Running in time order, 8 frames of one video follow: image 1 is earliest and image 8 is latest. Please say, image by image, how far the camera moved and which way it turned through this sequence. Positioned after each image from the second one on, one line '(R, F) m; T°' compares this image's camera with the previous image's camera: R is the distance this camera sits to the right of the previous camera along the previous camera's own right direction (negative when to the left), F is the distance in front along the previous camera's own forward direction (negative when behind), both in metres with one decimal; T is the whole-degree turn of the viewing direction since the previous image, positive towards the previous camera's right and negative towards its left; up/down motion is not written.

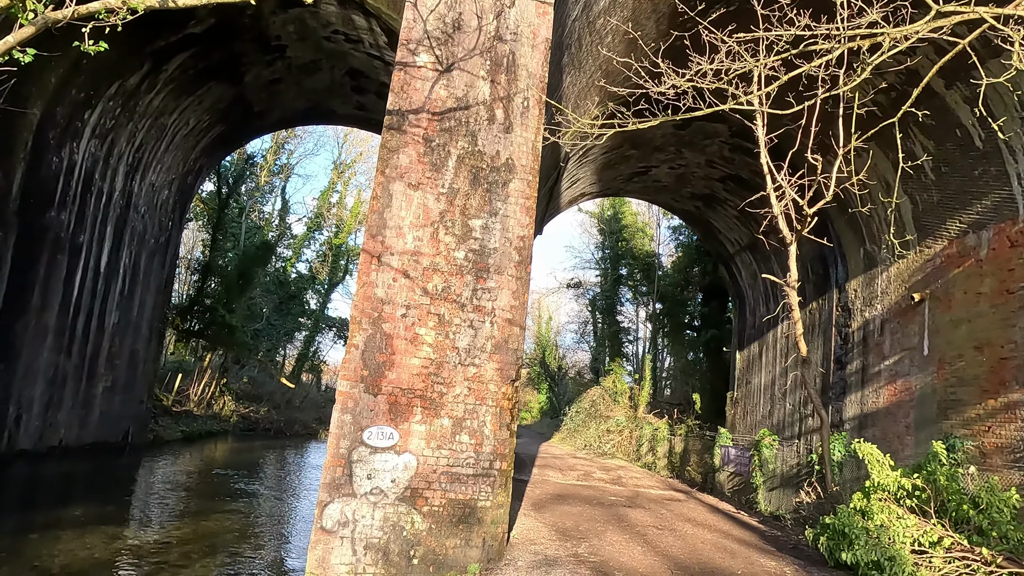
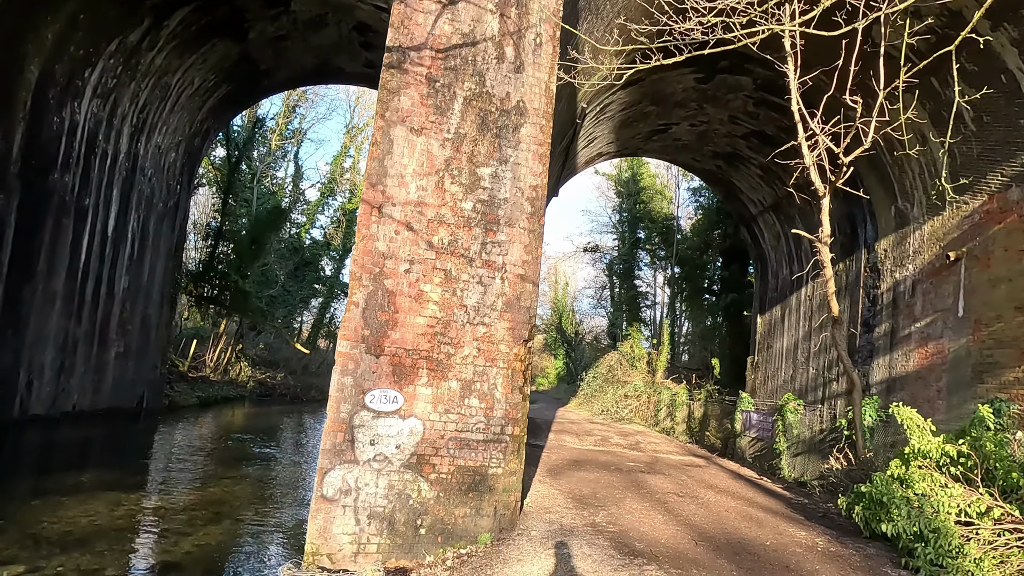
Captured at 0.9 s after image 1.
(0.0, +0.4) m; -1°
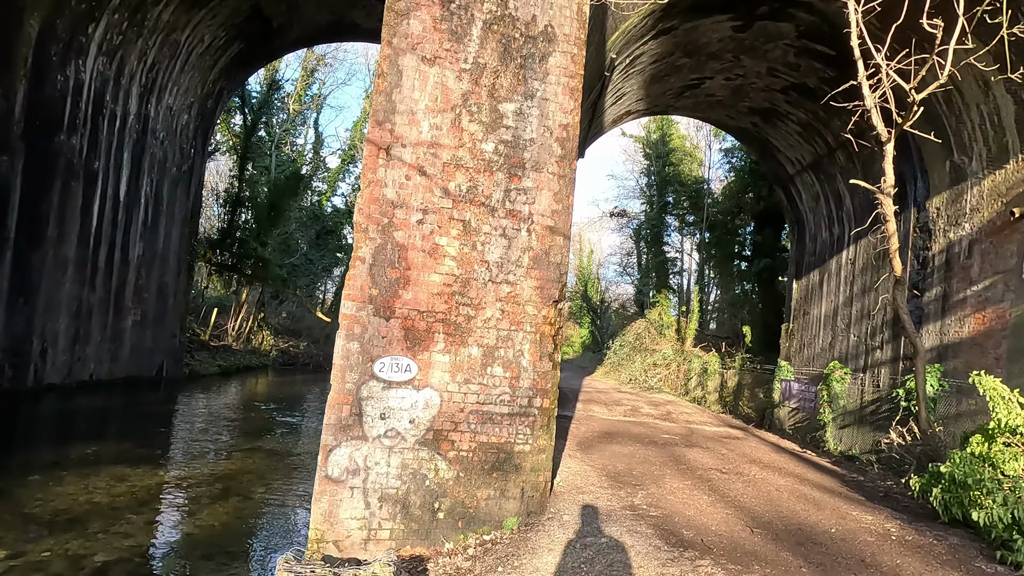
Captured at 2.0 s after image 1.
(0.0, +0.6) m; -2°
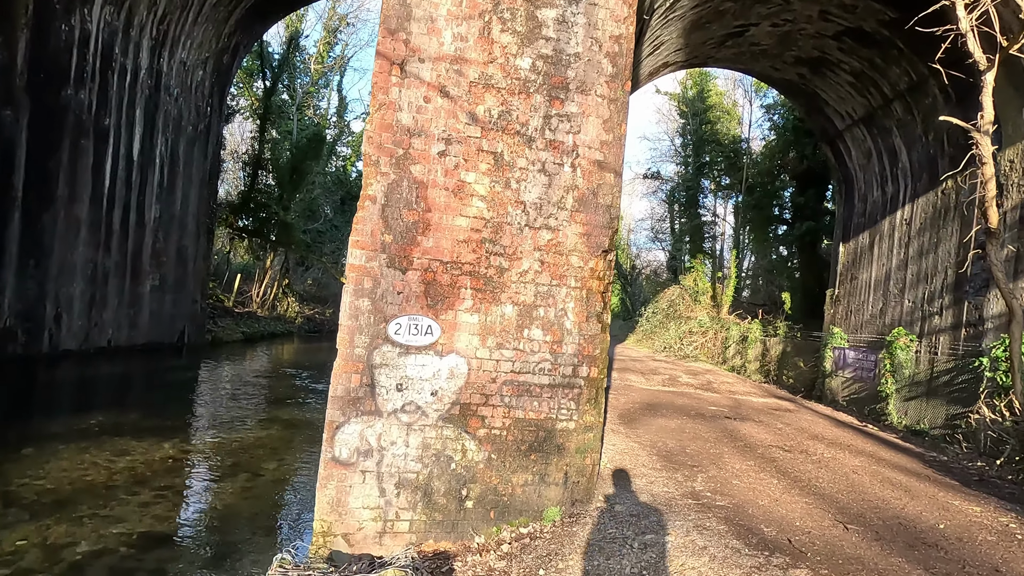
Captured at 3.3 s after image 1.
(-0.1, +0.7) m; -2°
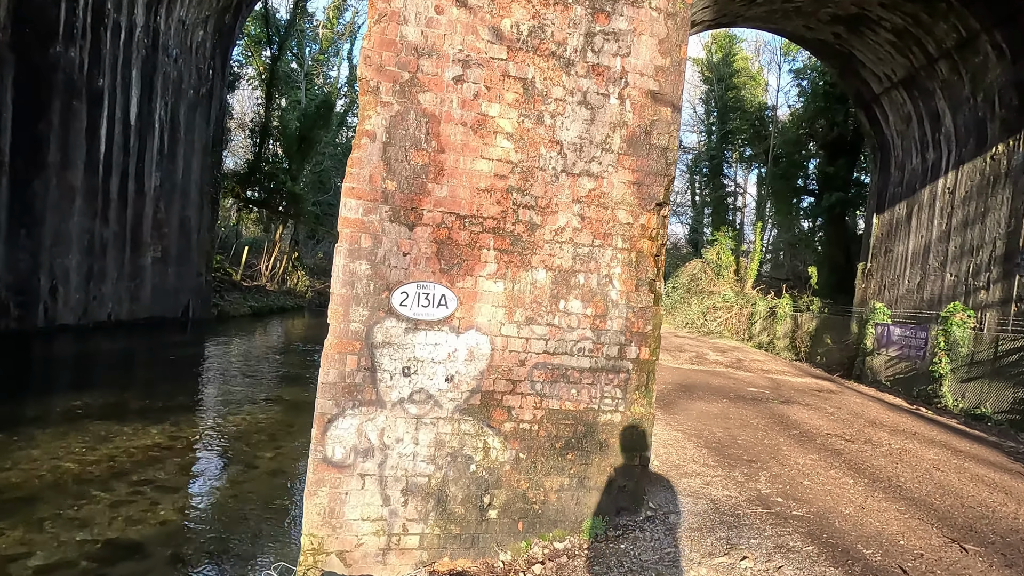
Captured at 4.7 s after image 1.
(-0.1, +0.7) m; -1°
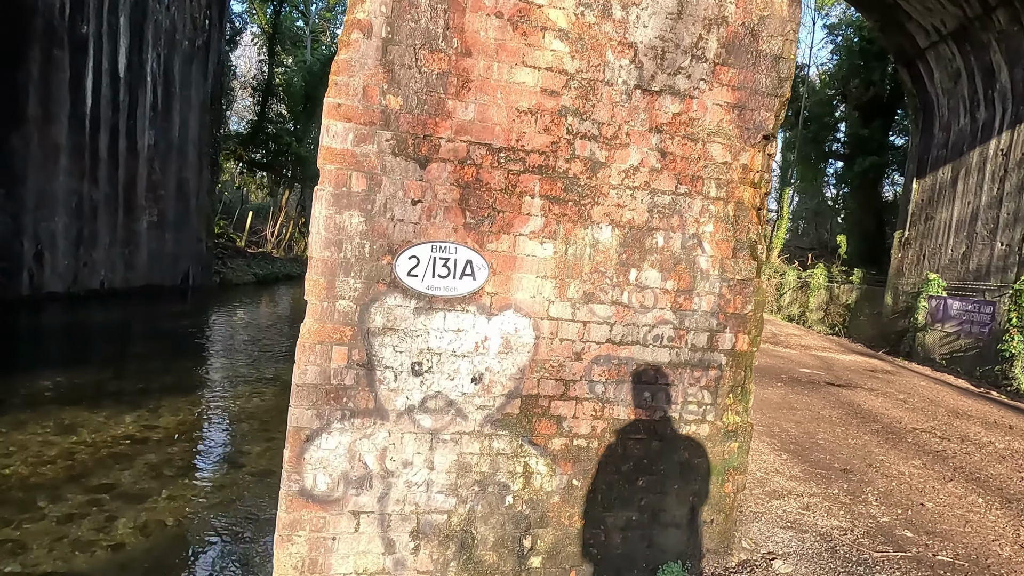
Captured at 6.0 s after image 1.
(-0.1, +0.8) m; -1°
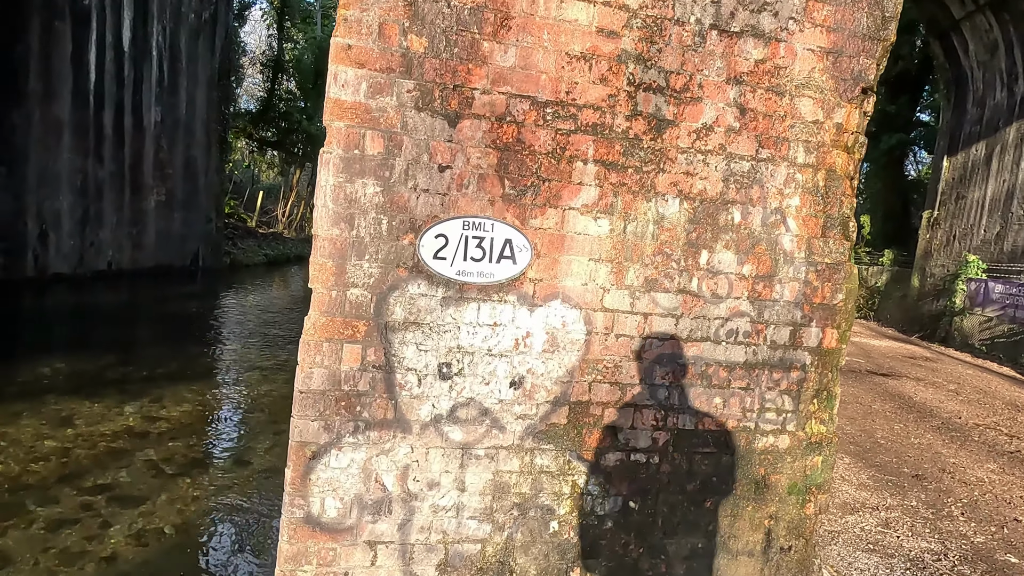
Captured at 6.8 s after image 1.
(-0.1, +0.4) m; -1°
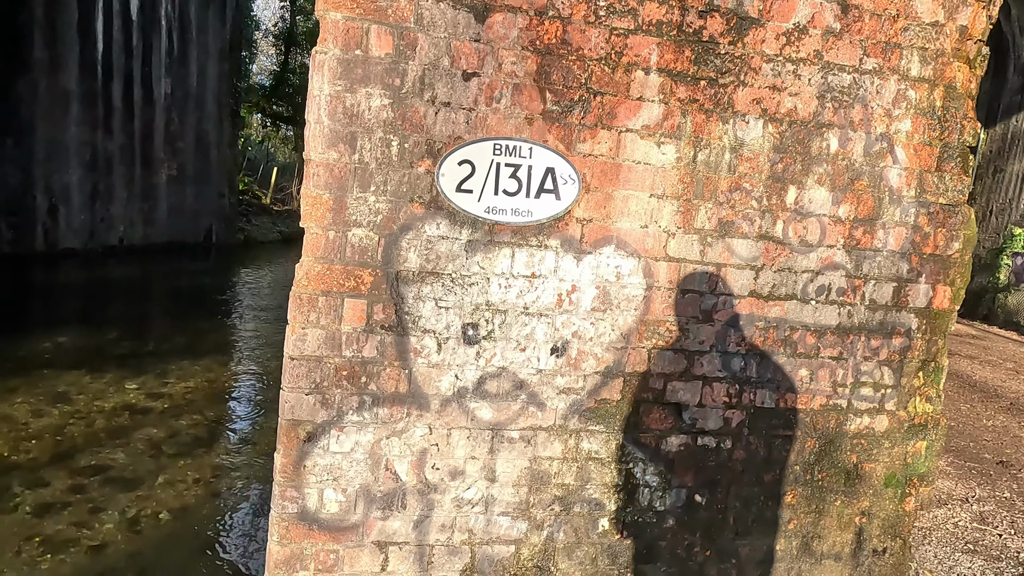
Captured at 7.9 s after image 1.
(-0.1, +0.3) m; -1°
